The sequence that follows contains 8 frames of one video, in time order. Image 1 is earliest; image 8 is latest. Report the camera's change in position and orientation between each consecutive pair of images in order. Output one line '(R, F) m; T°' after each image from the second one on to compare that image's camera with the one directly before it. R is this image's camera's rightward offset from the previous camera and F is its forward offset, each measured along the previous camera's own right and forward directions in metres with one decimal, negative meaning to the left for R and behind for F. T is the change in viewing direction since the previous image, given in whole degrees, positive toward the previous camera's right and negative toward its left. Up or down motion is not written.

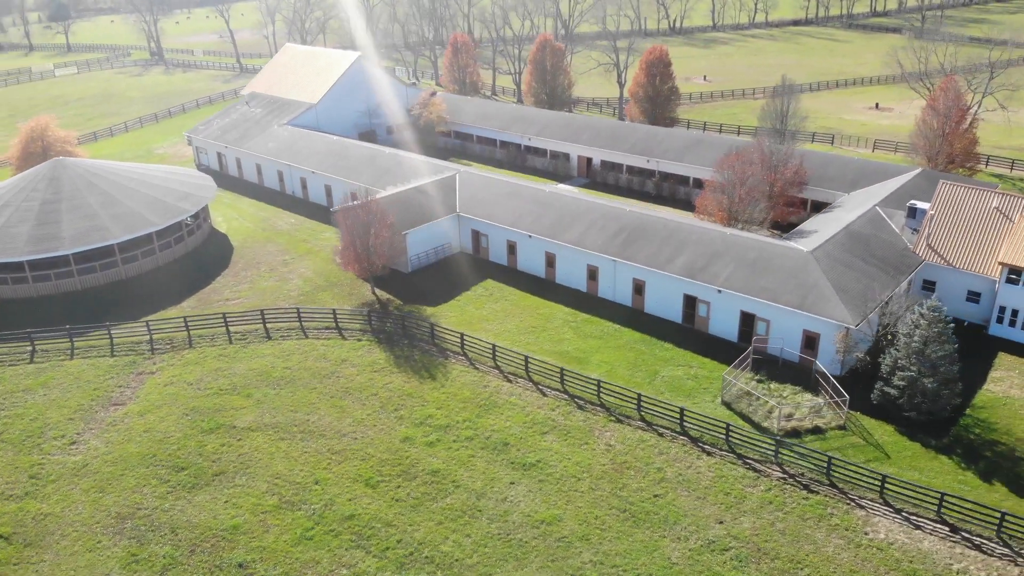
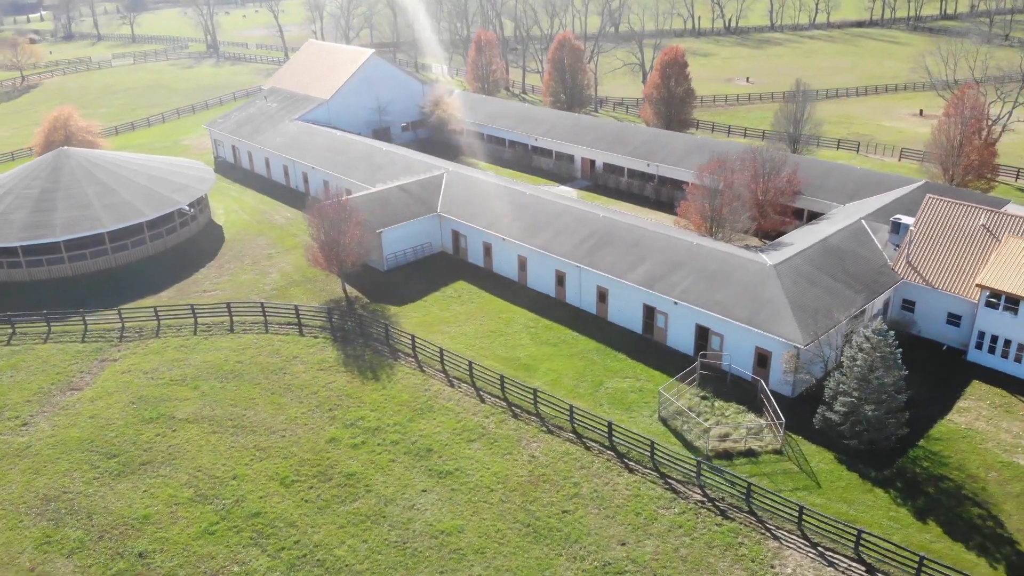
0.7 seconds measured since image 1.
(+4.6, +0.7) m; -5°
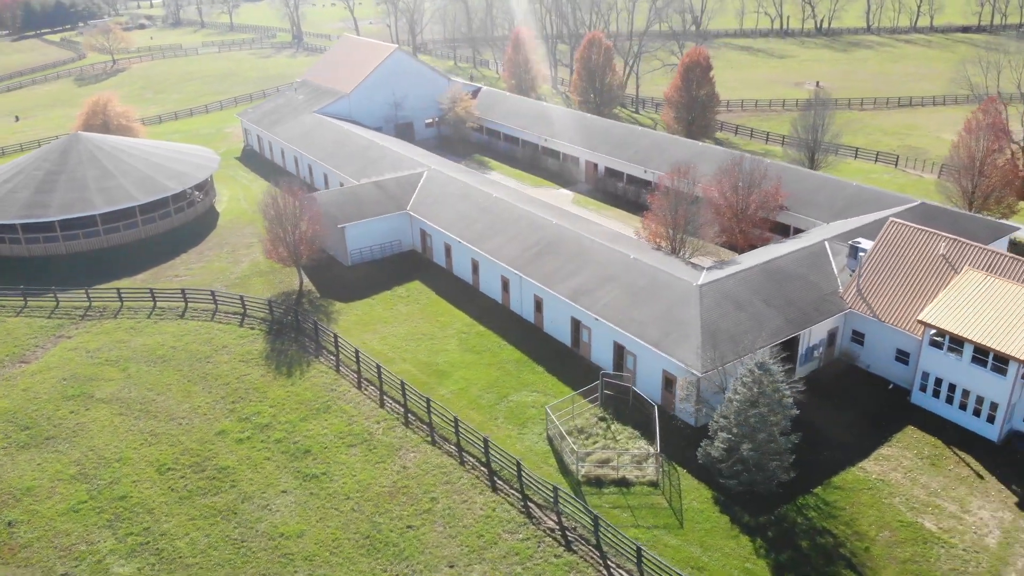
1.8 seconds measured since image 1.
(+7.2, +1.2) m; -8°
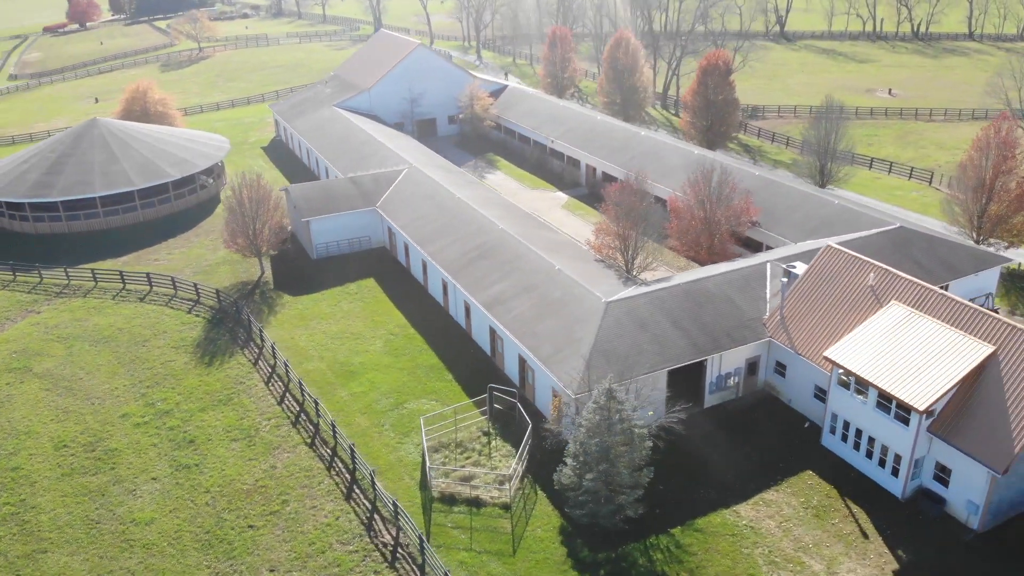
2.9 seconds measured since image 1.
(+7.2, +1.2) m; -8°
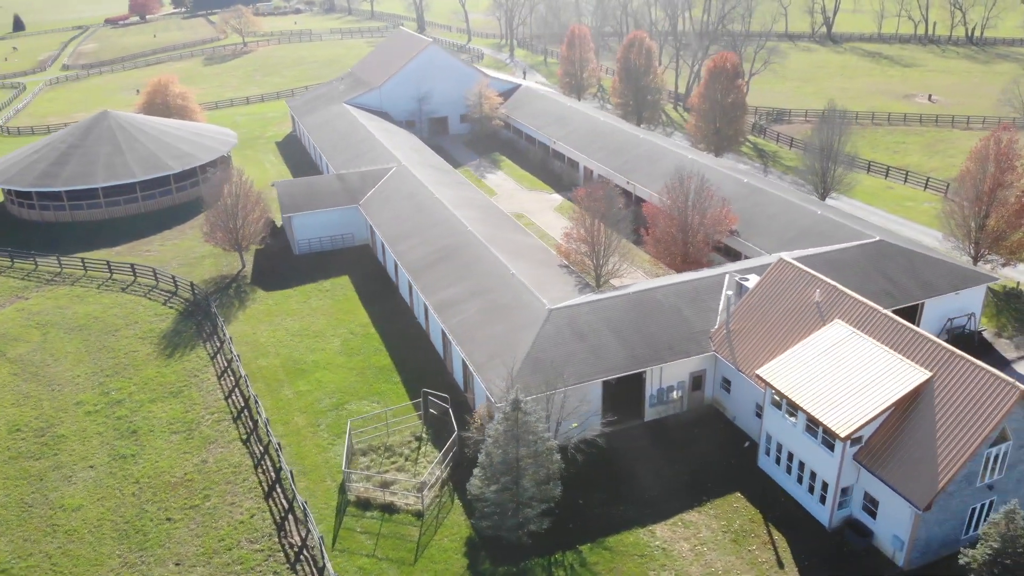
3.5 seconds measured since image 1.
(+3.9, +0.5) m; -4°
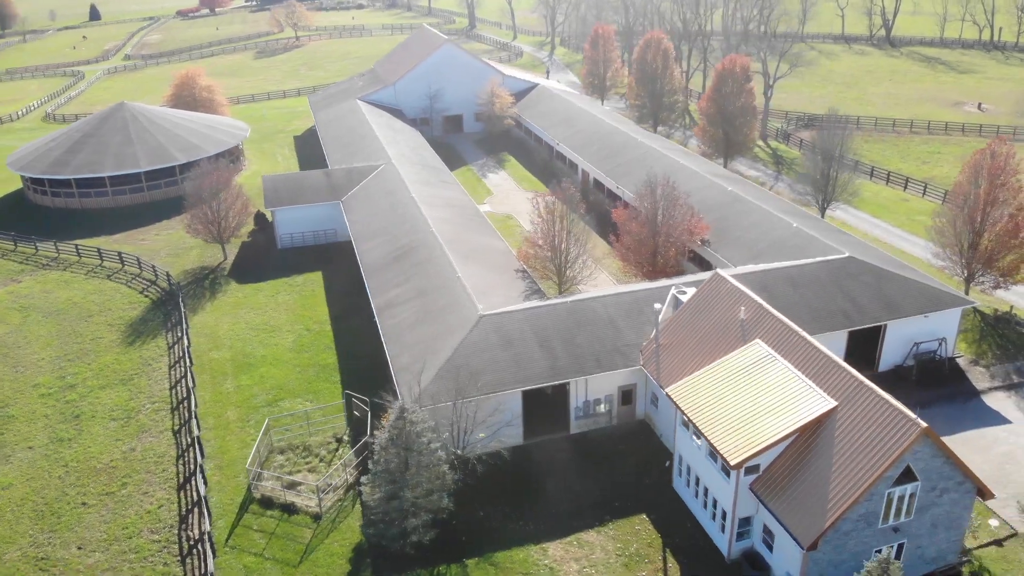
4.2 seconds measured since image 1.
(+4.6, +0.6) m; -5°
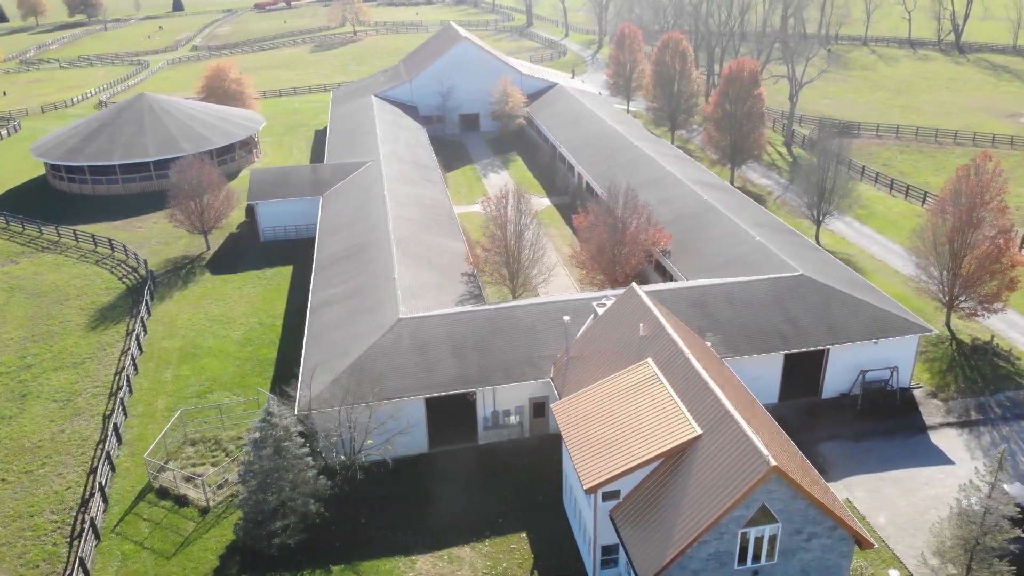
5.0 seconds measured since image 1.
(+5.2, +0.7) m; -6°
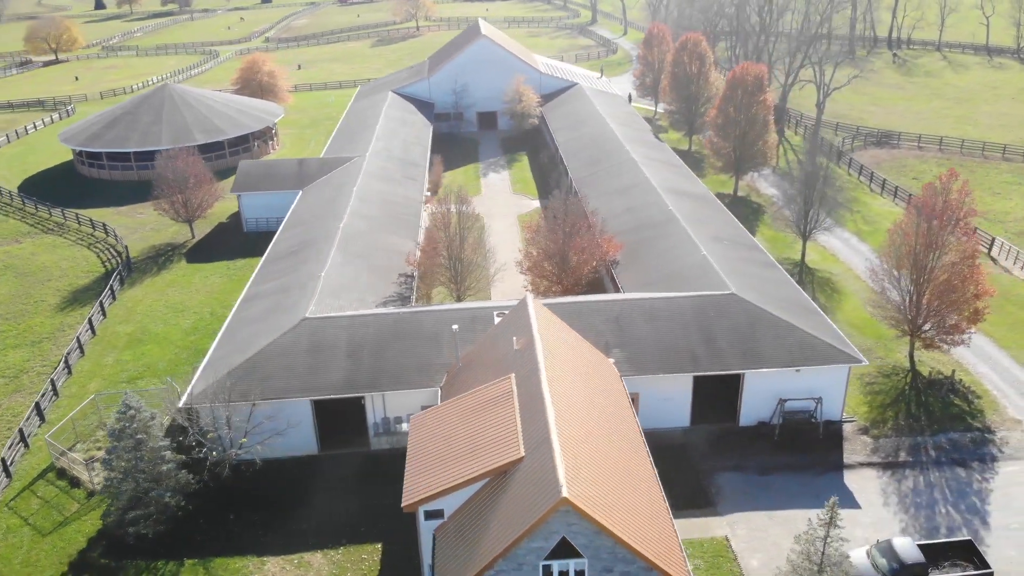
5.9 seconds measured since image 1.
(+5.8, +0.9) m; -7°
